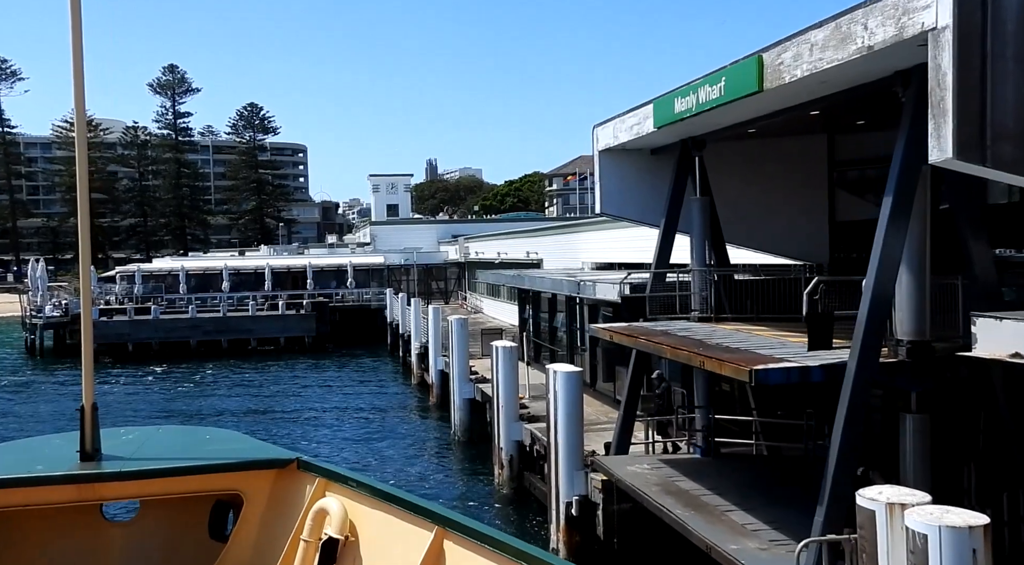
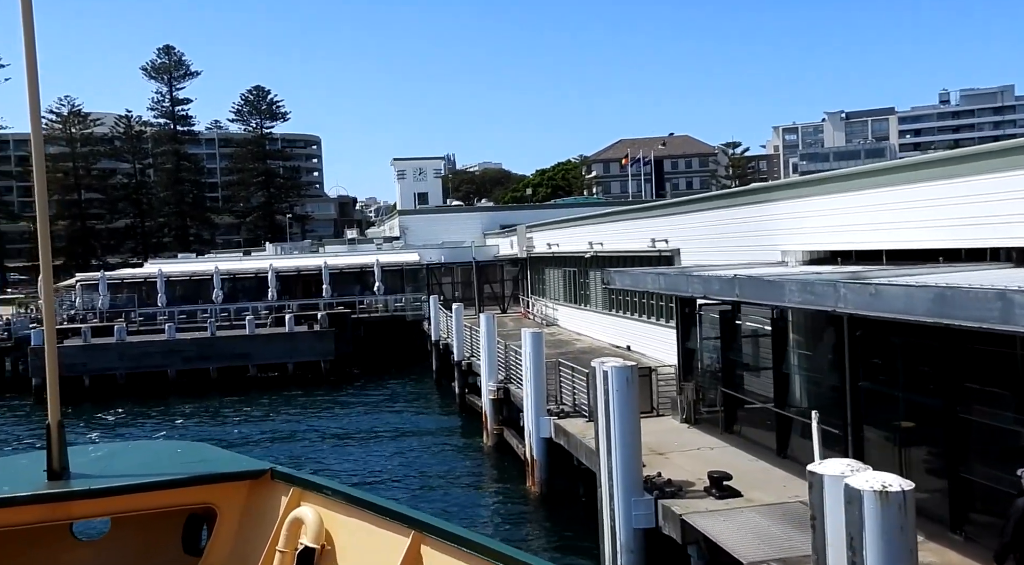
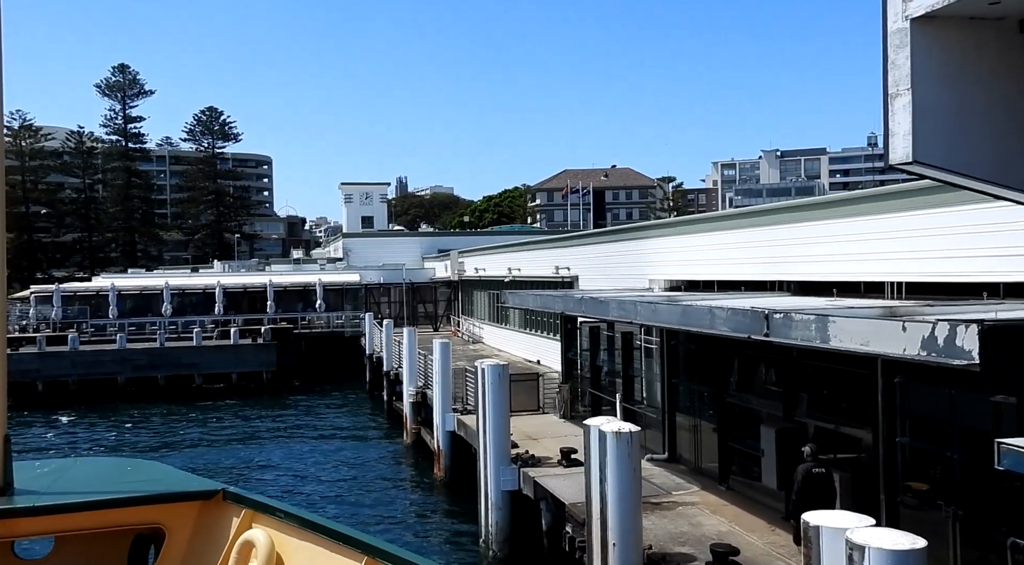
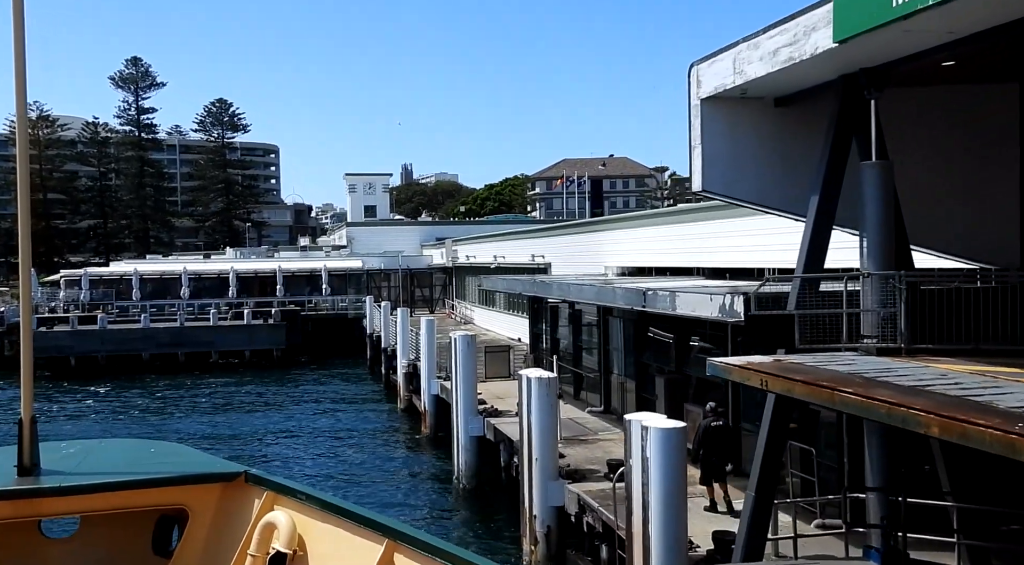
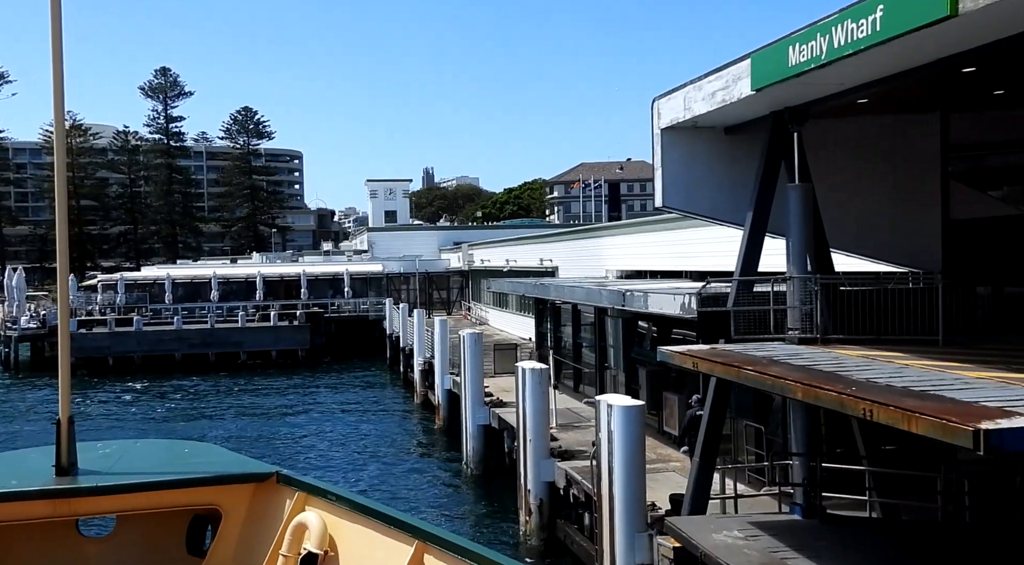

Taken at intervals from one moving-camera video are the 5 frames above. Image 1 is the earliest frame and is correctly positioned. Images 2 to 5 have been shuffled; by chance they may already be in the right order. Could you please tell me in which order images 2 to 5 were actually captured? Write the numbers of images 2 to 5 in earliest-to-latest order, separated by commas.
5, 4, 3, 2
